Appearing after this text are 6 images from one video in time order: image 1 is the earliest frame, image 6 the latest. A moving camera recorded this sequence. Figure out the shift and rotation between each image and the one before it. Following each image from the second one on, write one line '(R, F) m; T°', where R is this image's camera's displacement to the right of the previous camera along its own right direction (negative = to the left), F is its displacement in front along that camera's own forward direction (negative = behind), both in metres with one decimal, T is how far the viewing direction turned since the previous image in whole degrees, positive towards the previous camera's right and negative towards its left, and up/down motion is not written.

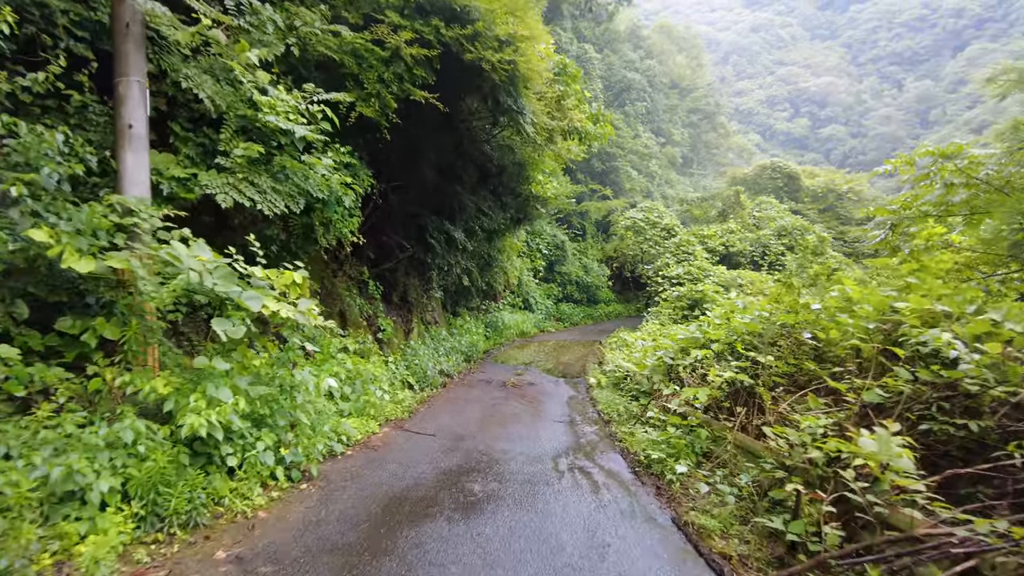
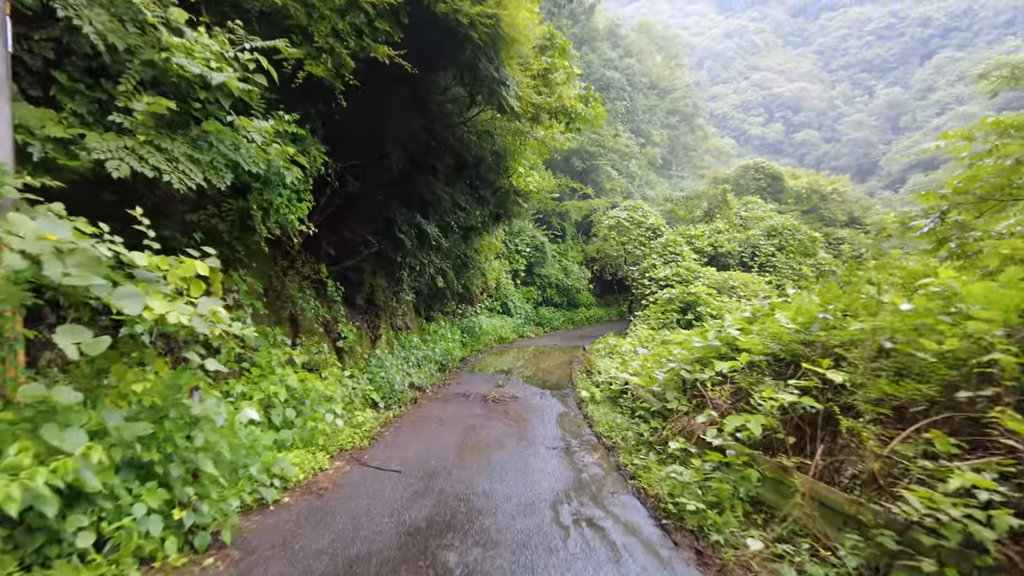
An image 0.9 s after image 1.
(0.0, +0.8) m; +2°
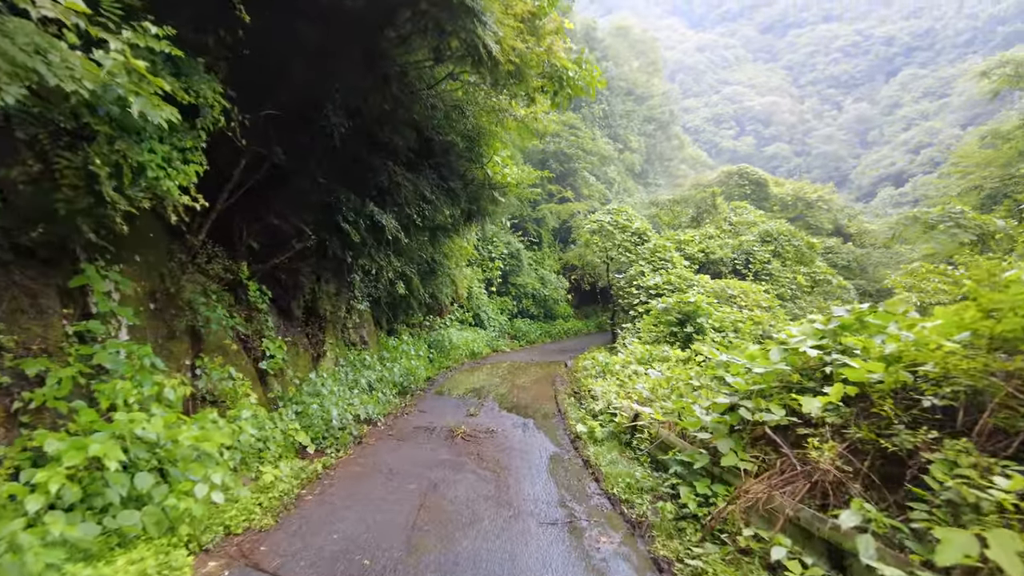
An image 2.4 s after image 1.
(0.0, +1.2) m; +2°
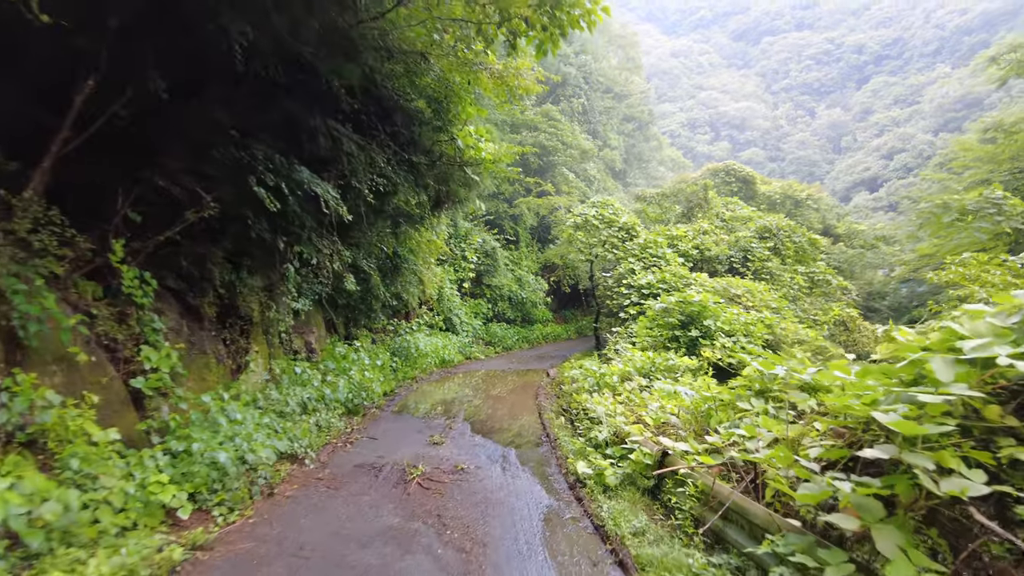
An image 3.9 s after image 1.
(0.0, +1.2) m; +2°
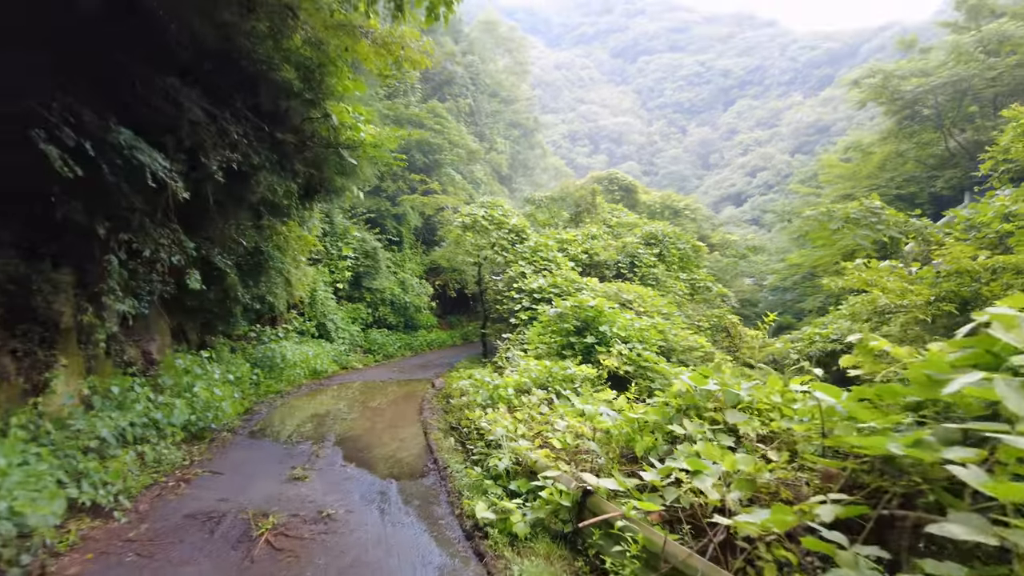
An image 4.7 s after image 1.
(0.0, +0.6) m; +10°
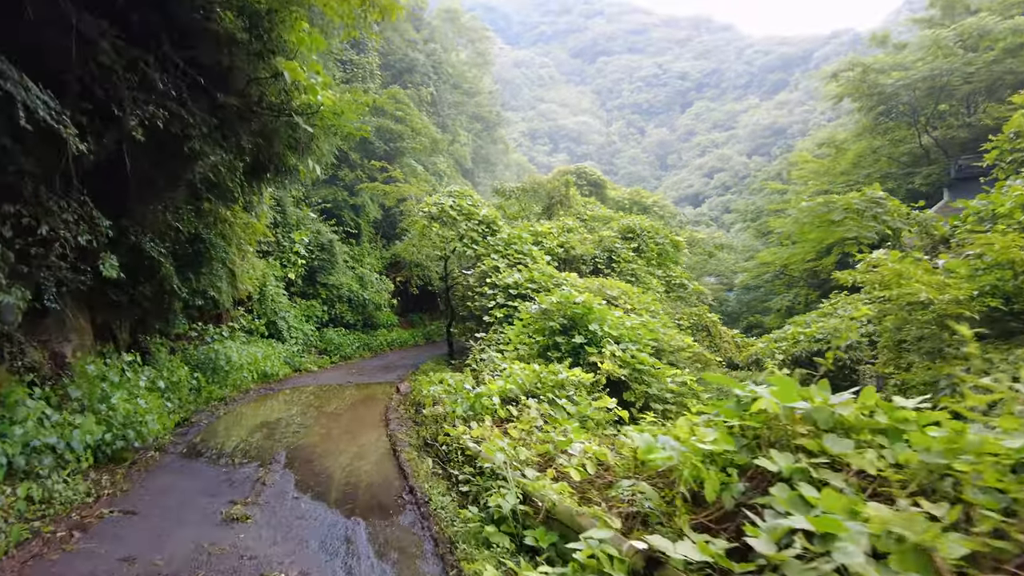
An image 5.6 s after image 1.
(-0.2, +0.7) m; +4°
